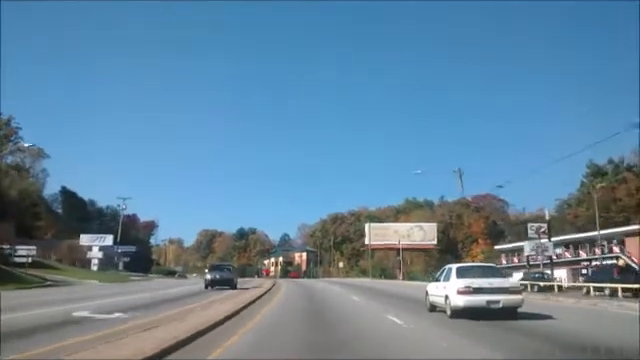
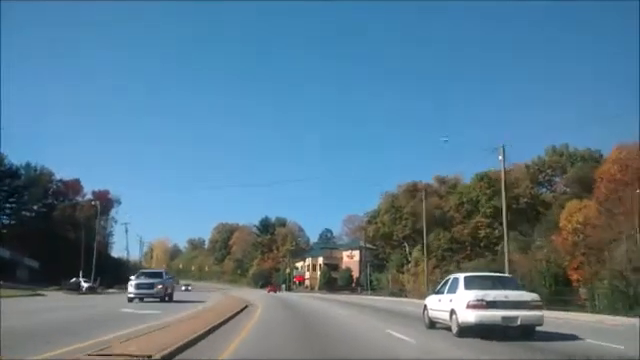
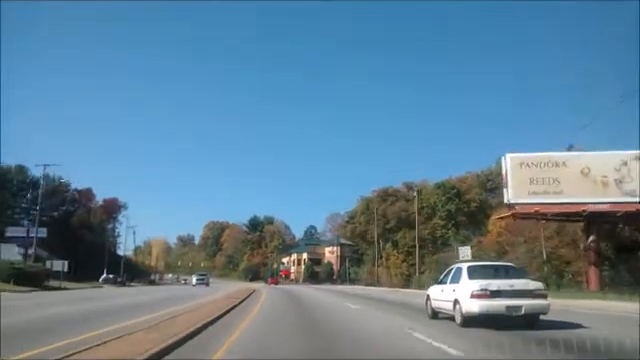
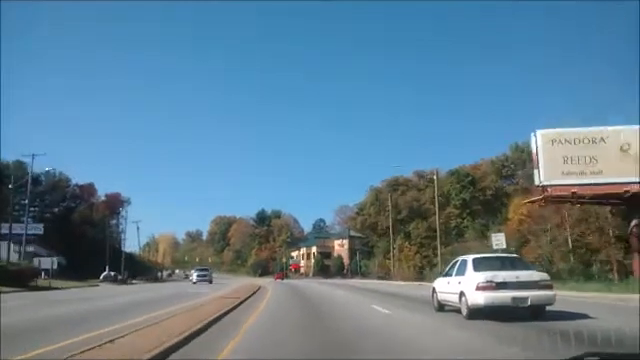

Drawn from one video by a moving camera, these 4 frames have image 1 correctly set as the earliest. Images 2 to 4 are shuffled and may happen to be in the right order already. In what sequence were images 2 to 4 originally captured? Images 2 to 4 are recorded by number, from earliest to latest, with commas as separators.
3, 4, 2
